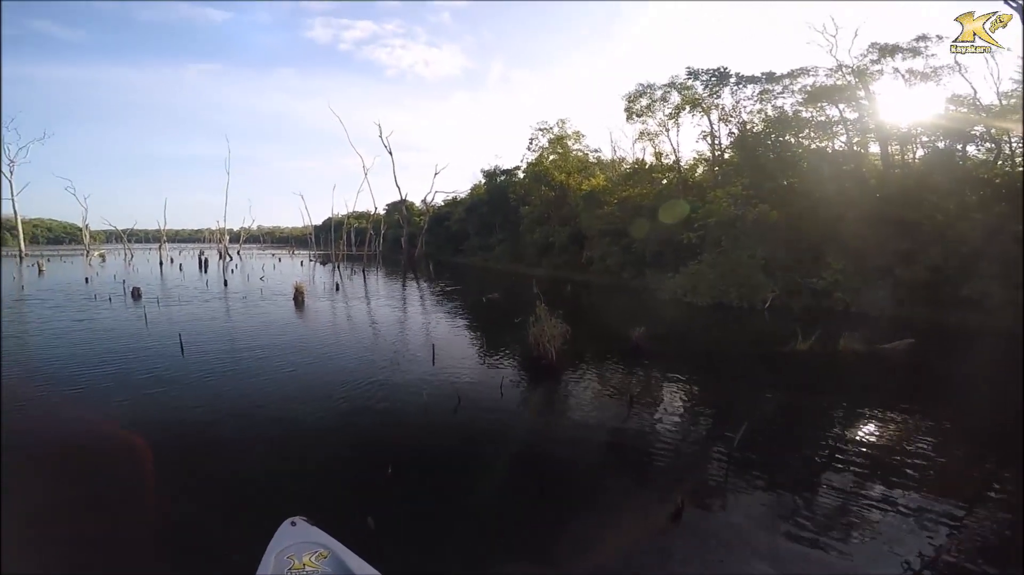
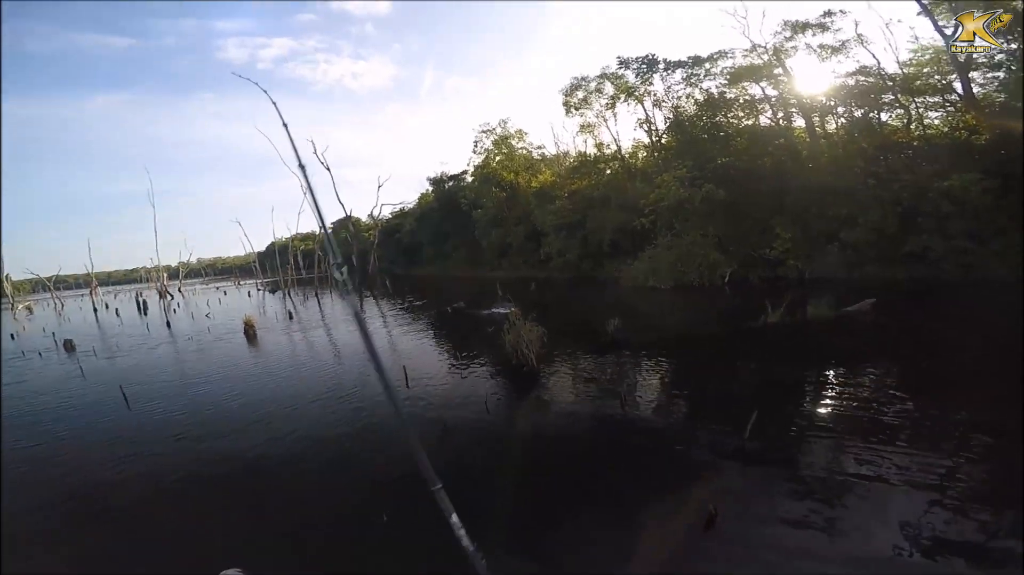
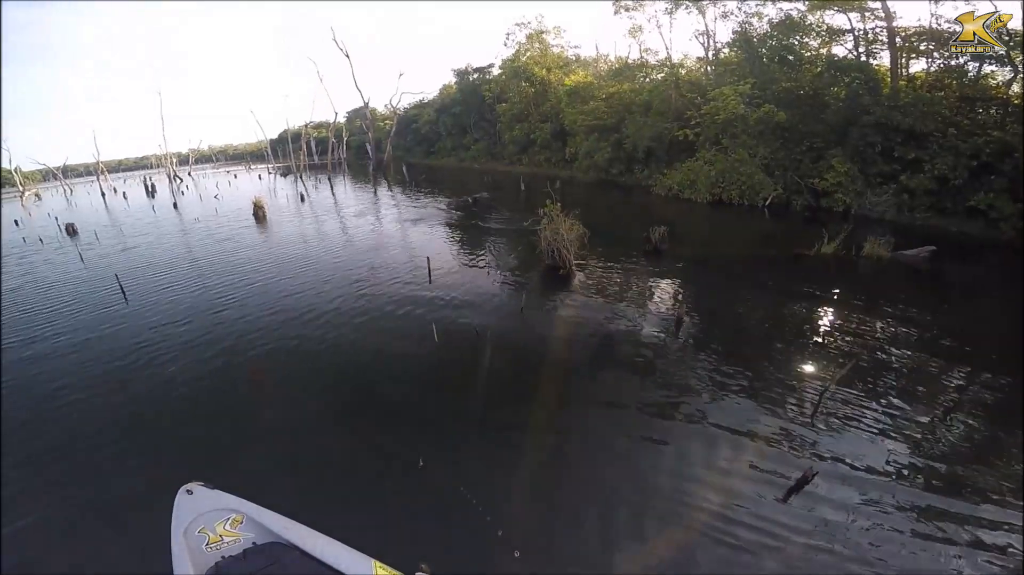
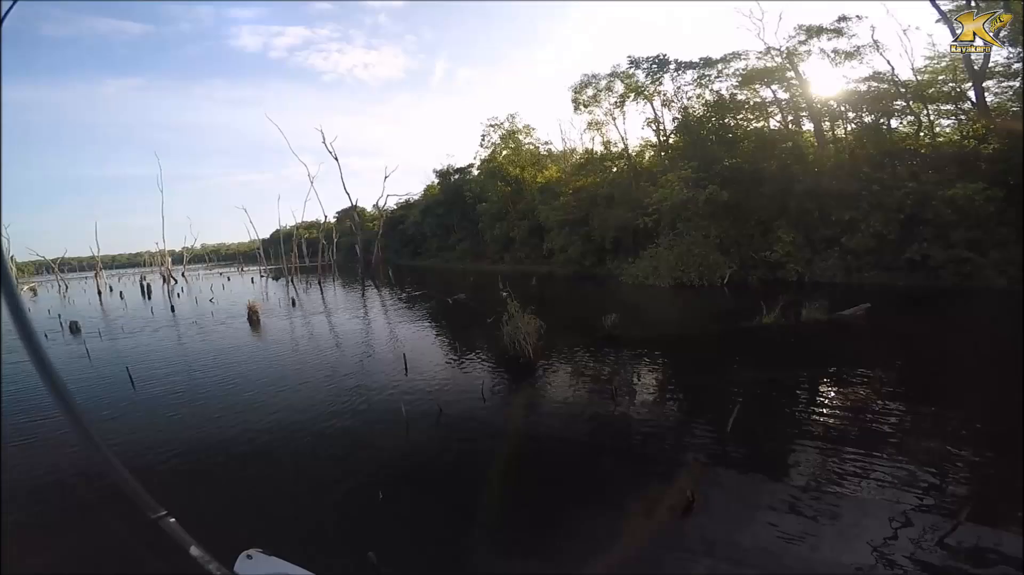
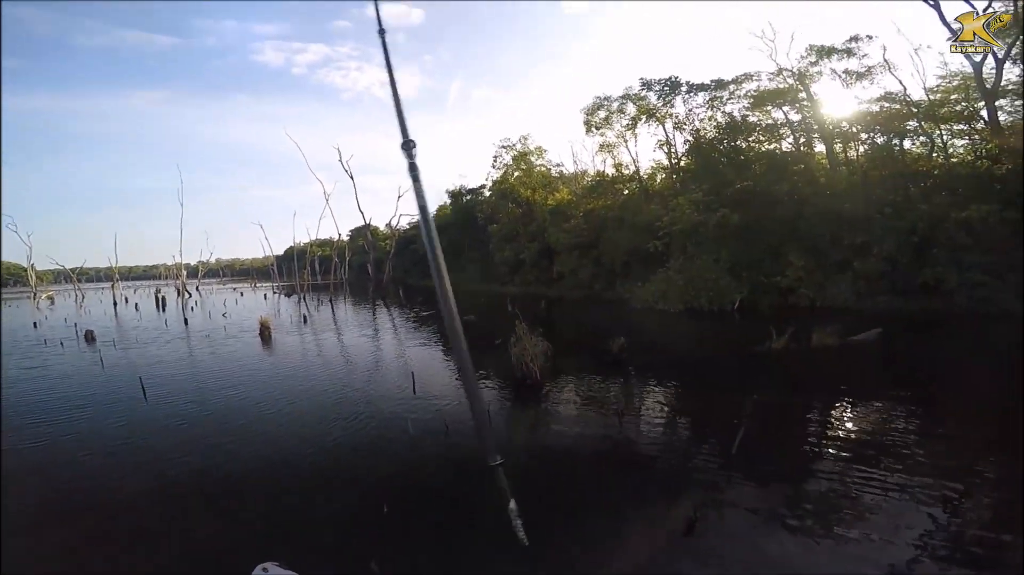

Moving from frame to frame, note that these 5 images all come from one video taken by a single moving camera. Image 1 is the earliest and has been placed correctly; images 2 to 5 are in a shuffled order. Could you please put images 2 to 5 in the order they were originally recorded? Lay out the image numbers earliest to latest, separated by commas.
5, 4, 2, 3
